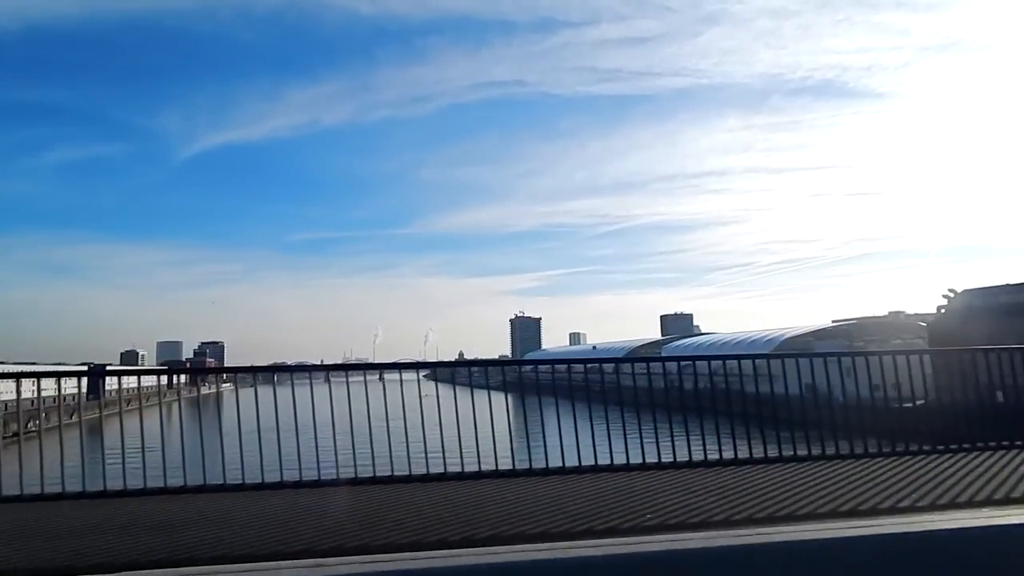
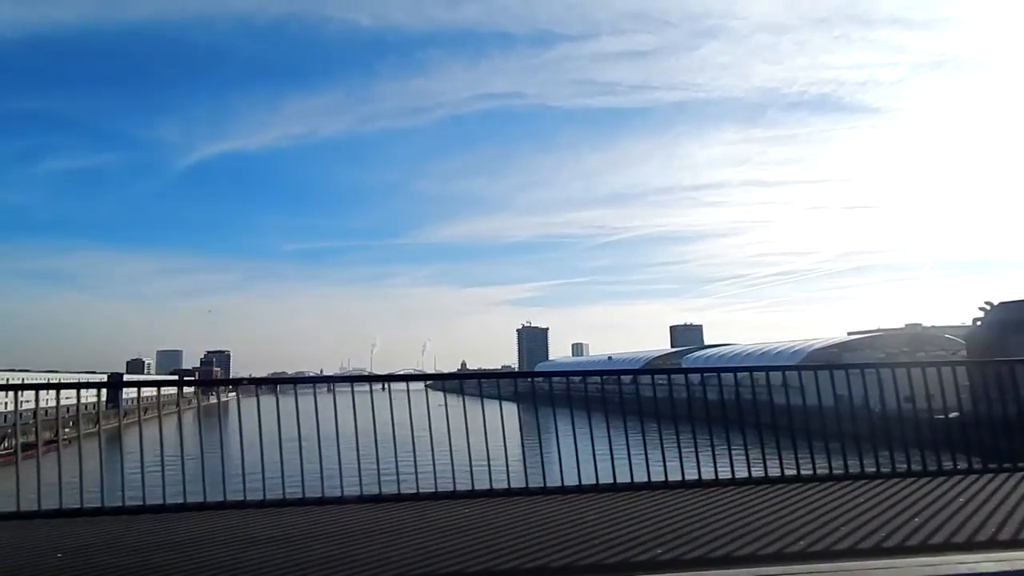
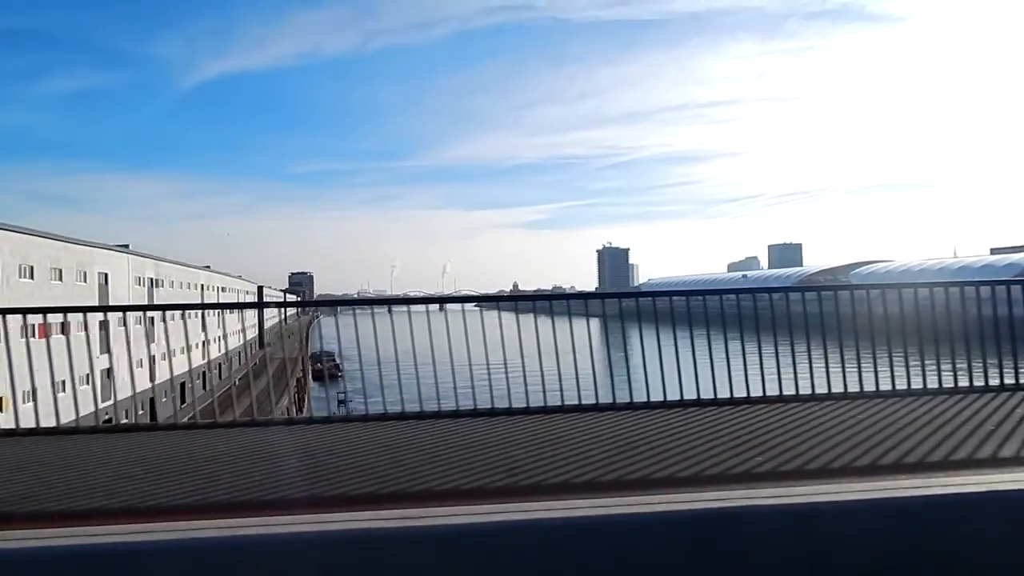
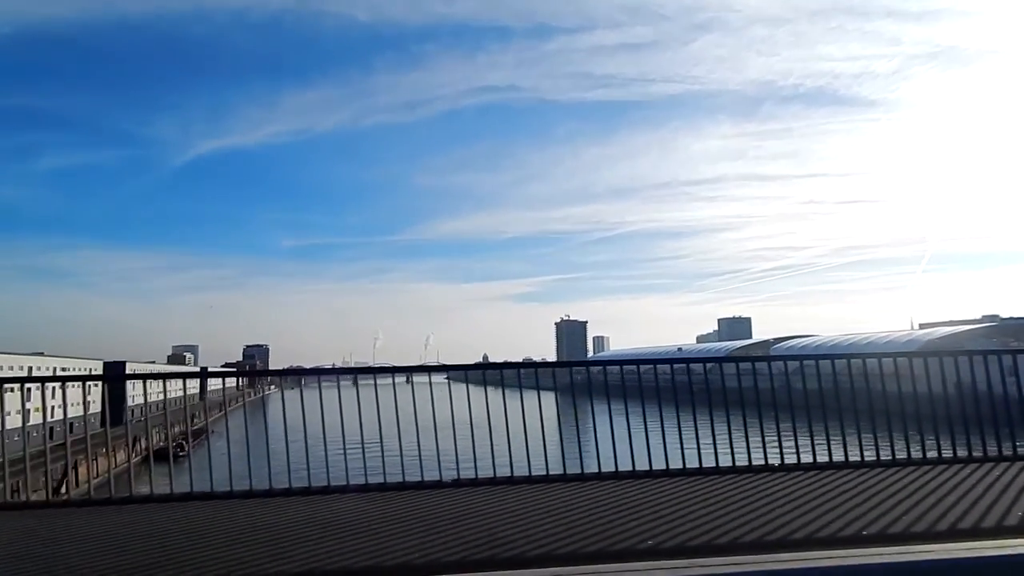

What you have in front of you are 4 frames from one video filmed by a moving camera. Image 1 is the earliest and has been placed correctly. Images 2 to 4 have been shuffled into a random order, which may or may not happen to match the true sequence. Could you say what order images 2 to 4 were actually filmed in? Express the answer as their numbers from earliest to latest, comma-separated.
2, 4, 3
